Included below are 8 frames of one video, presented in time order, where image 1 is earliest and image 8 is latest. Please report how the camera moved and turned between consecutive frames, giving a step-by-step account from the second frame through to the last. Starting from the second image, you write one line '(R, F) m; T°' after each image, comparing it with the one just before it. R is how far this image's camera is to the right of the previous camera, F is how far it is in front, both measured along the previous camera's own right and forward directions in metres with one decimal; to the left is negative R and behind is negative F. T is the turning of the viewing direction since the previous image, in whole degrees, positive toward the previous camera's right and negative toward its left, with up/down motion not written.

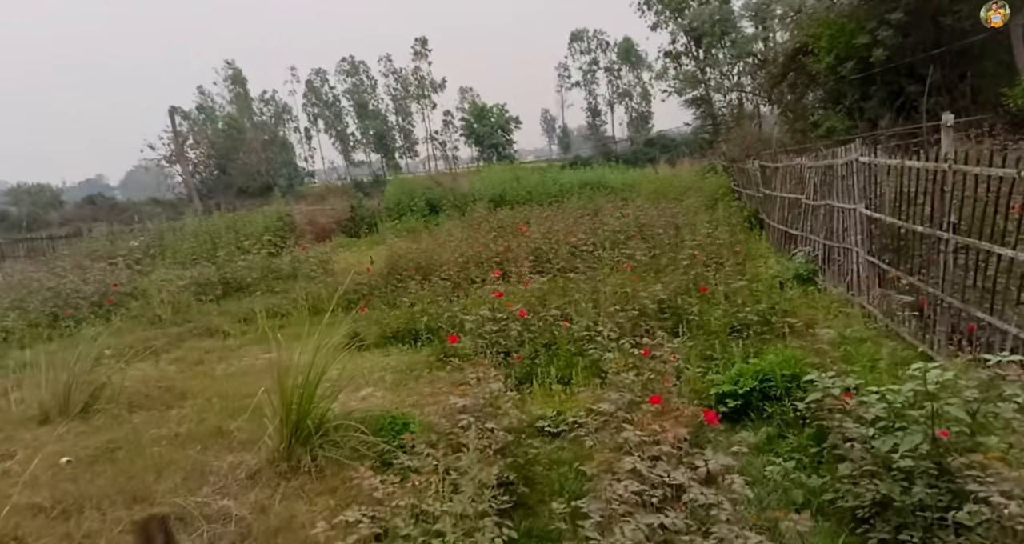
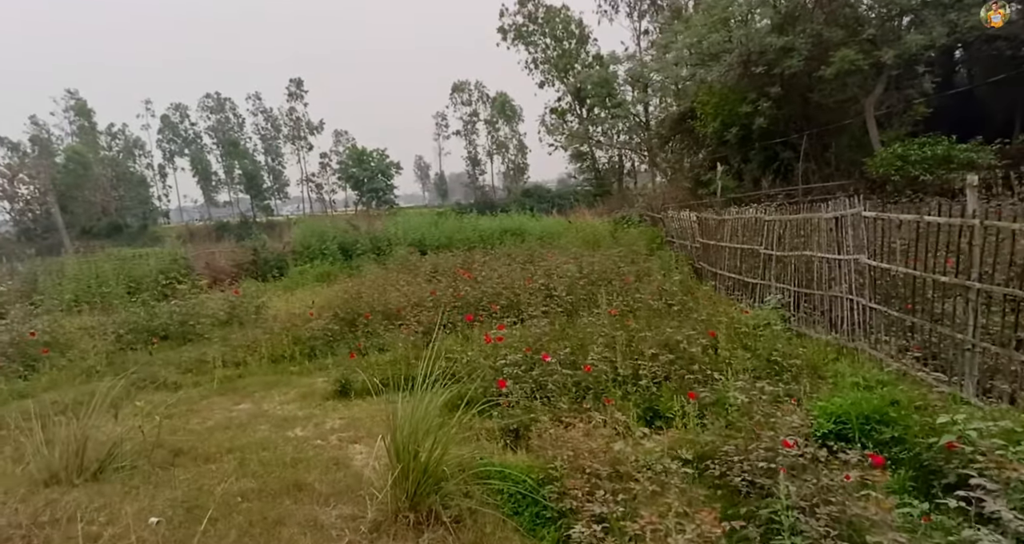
(-0.8, 0.0) m; +11°
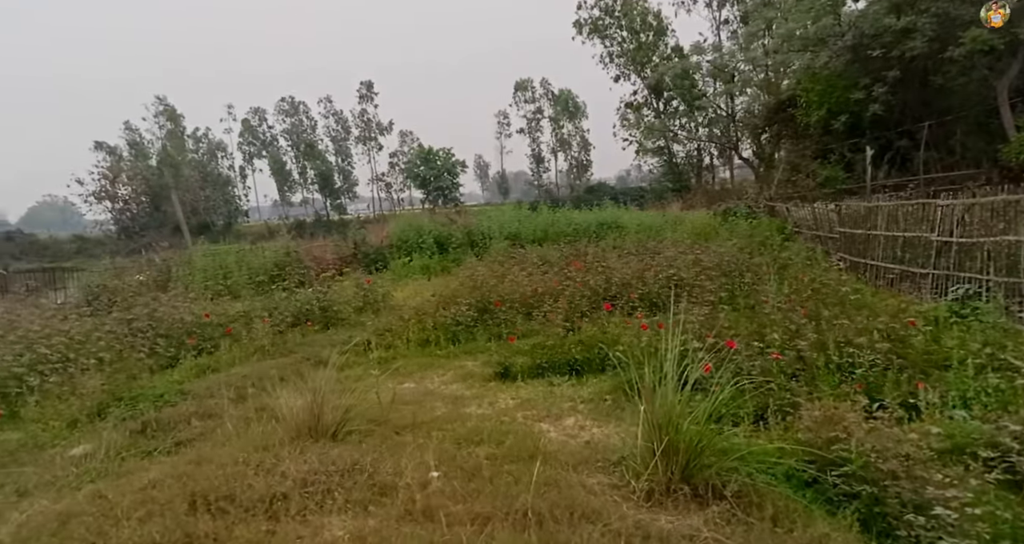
(-0.7, 0.0) m; -6°
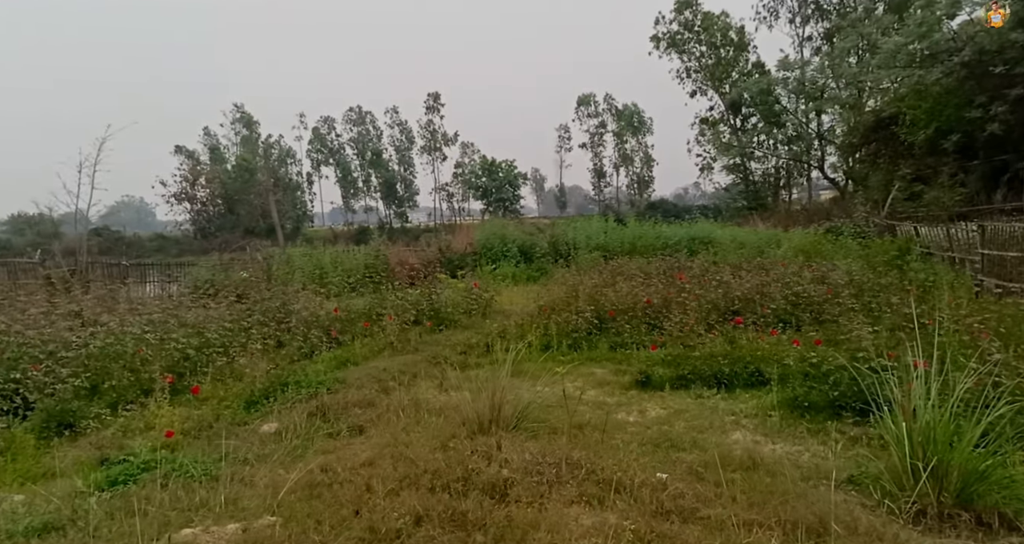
(-0.6, 0.0) m; -5°
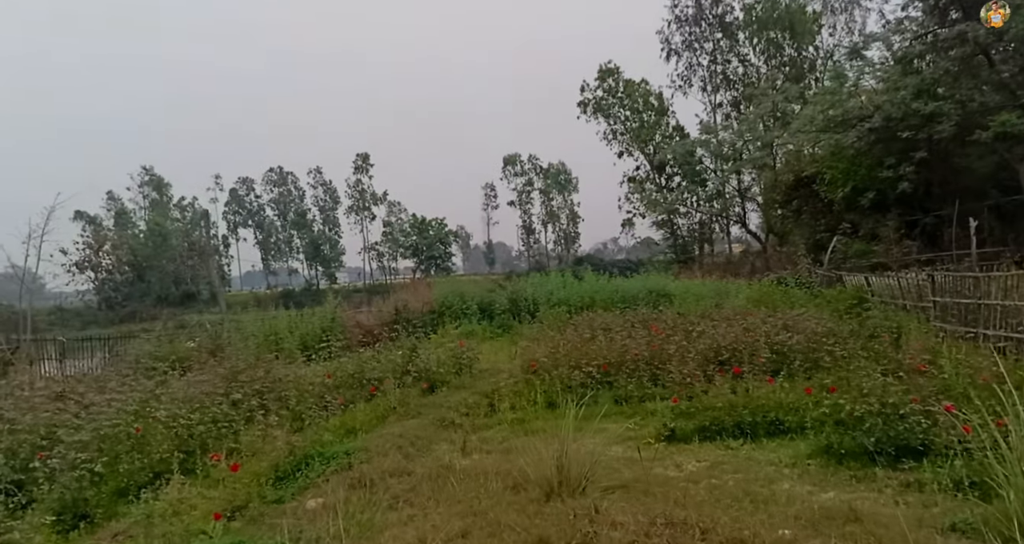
(-0.6, 0.0) m; +6°
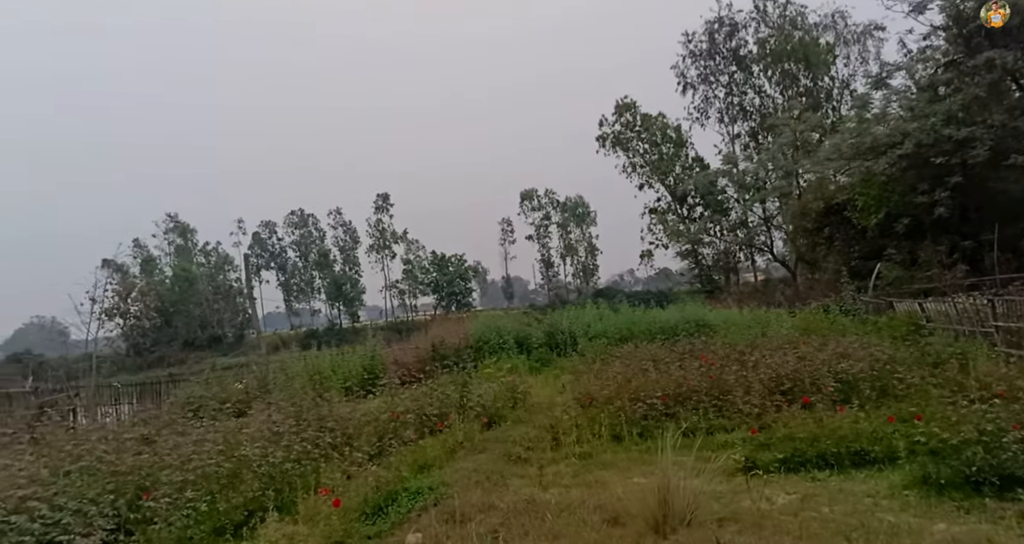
(-0.4, 0.0) m; -2°
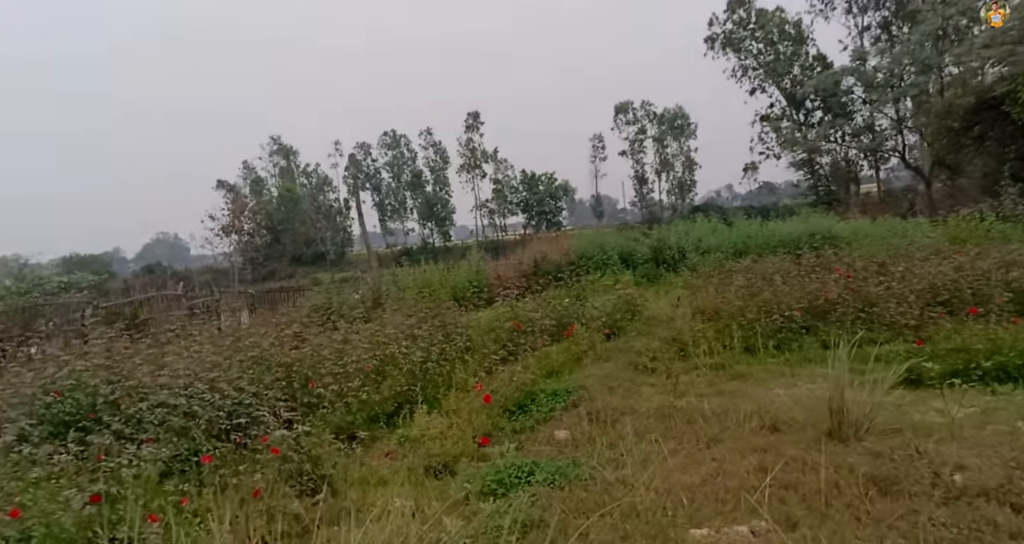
(-0.3, +0.1) m; -8°
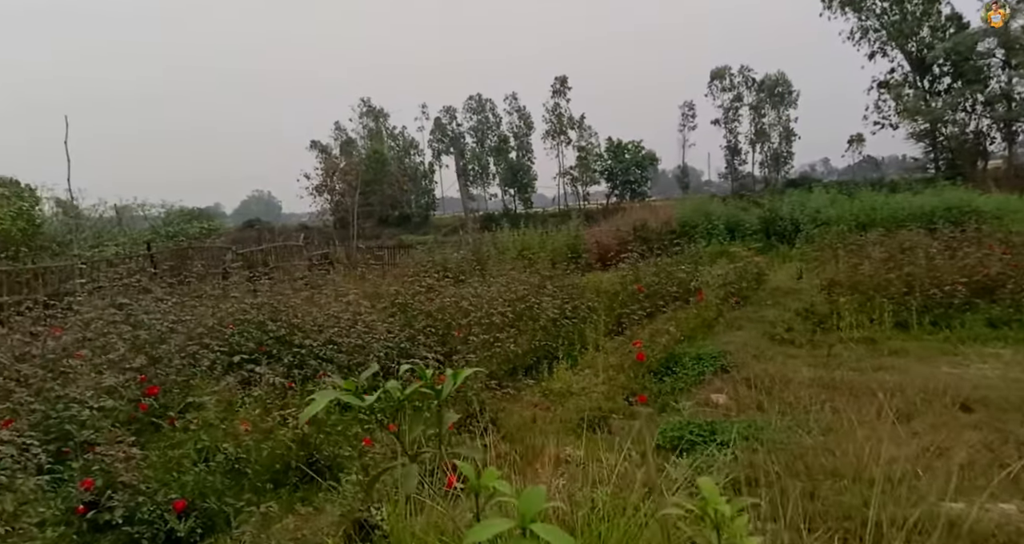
(-0.5, +0.1) m; -7°
